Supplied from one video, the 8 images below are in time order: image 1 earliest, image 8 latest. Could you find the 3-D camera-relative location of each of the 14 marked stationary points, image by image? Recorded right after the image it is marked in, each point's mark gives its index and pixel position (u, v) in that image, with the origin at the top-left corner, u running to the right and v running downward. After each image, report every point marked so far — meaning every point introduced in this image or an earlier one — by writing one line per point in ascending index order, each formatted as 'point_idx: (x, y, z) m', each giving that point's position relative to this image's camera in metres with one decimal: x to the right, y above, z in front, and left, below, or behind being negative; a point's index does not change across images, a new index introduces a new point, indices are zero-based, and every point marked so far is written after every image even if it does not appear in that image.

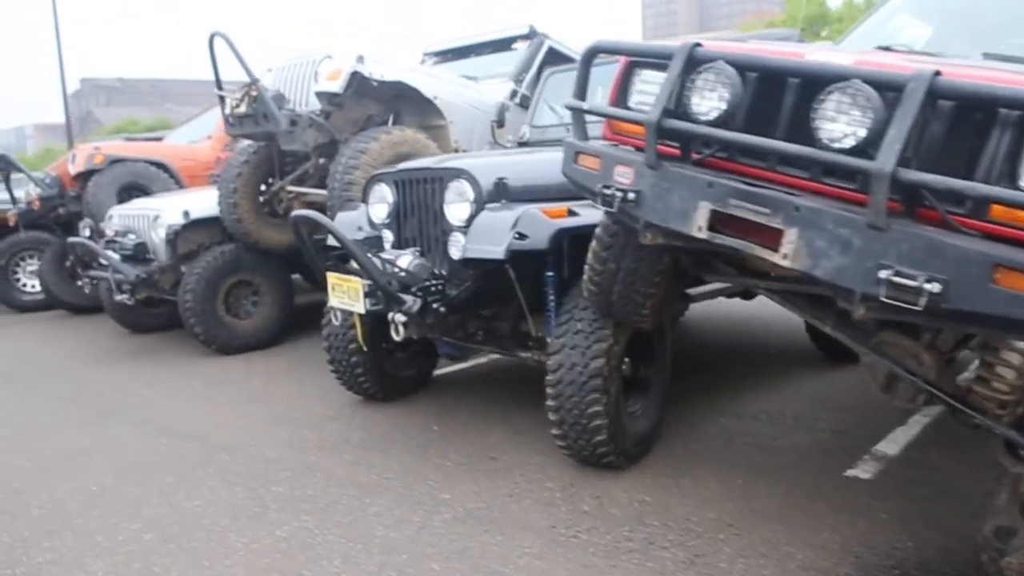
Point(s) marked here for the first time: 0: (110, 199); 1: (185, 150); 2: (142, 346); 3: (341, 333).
0: (-4.0, +0.9, +8.6) m
1: (-3.6, +1.5, +9.4) m
2: (-3.4, -0.5, +7.9) m
3: (-1.1, -0.3, +5.4) m
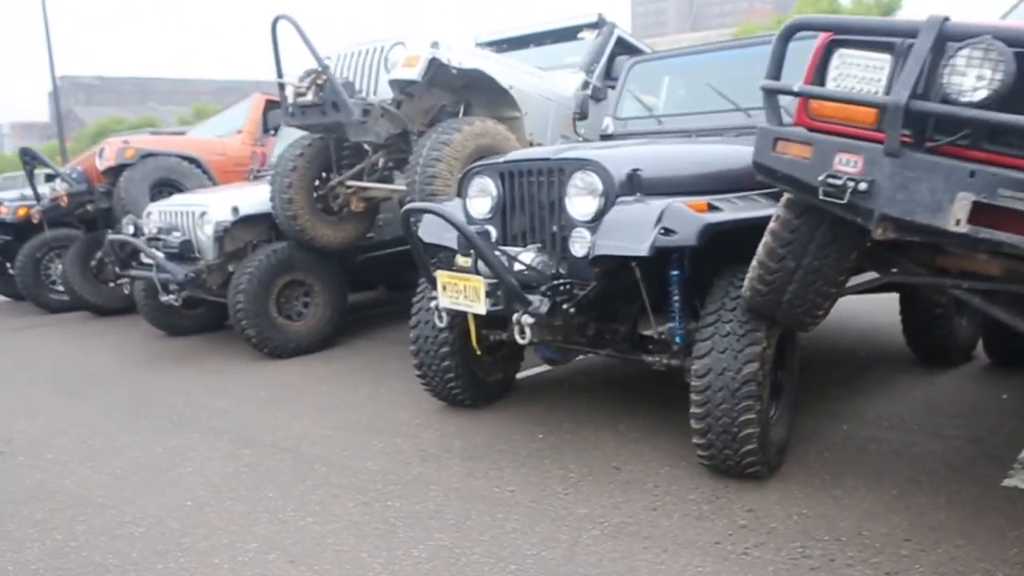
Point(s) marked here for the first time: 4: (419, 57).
0: (-3.5, +0.9, +8.2) m
1: (-3.1, +1.5, +9.0) m
2: (-2.9, -0.6, +7.5) m
3: (-0.5, -0.3, +5.1) m
4: (-0.6, +1.5, +5.7) m
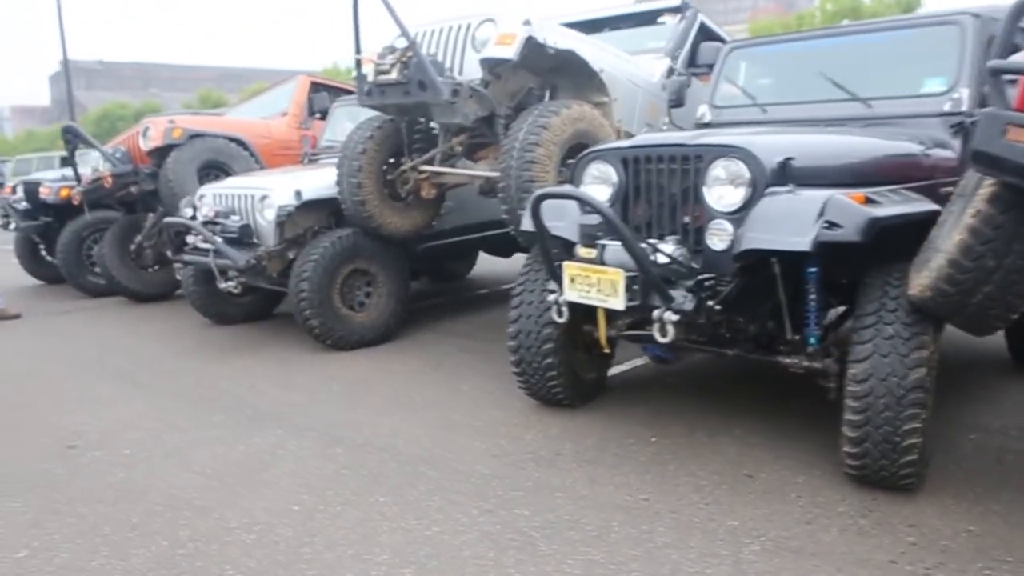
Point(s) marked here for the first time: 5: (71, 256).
0: (-2.9, +1.0, +7.8) m
1: (-2.5, +1.6, +8.6) m
2: (-2.3, -0.4, +7.2) m
3: (+0.1, -0.2, +4.8) m
4: (0.0, +1.6, +5.4) m
5: (-4.5, +0.4, +8.8) m
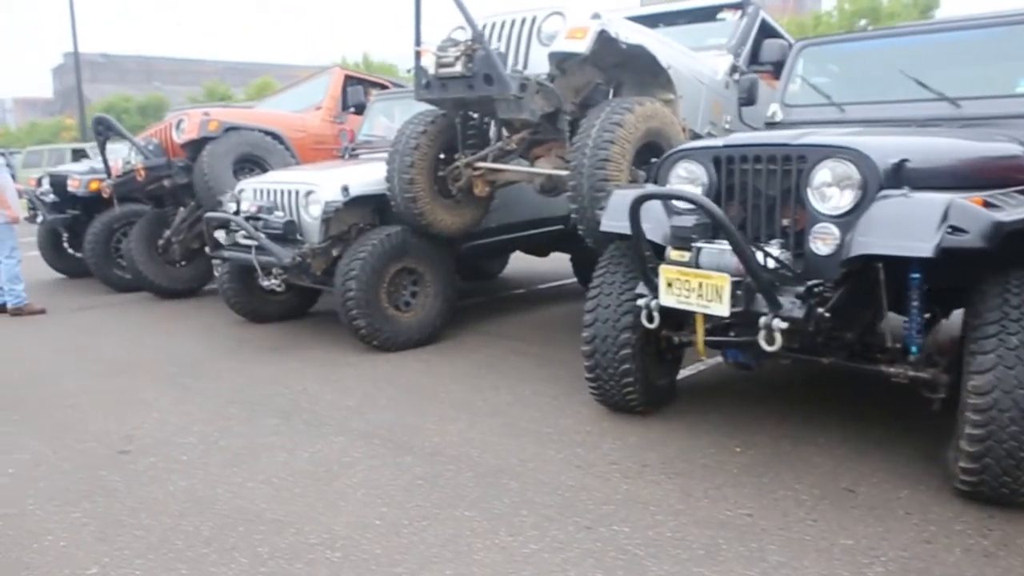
0: (-2.5, +1.1, +7.6) m
1: (-2.1, +1.7, +8.4) m
2: (-1.9, -0.4, +7.0) m
3: (+0.5, -0.3, +4.6) m
4: (+0.5, +1.6, +5.2) m
5: (-4.1, +0.4, +8.6) m
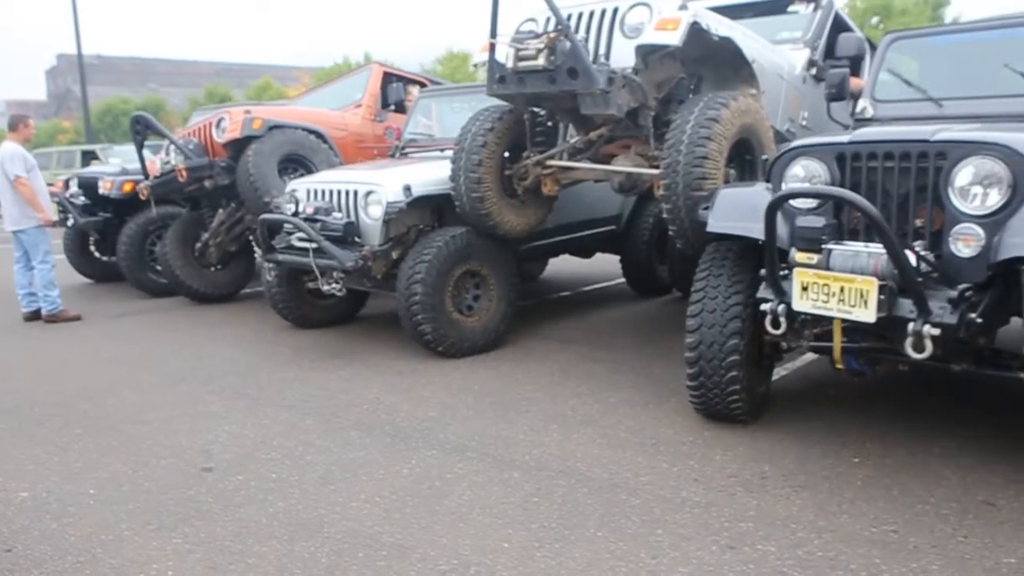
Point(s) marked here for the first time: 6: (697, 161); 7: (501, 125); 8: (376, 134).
0: (-2.1, +1.0, +7.3) m
1: (-1.7, +1.6, +8.2) m
2: (-1.4, -0.5, +6.7) m
3: (+1.1, -0.3, +4.4) m
4: (+1.0, +1.6, +5.0) m
5: (-3.7, +0.4, +8.3) m
6: (+1.0, +0.7, +4.8) m
7: (-0.1, +1.1, +6.0) m
8: (-1.4, +1.5, +8.4) m
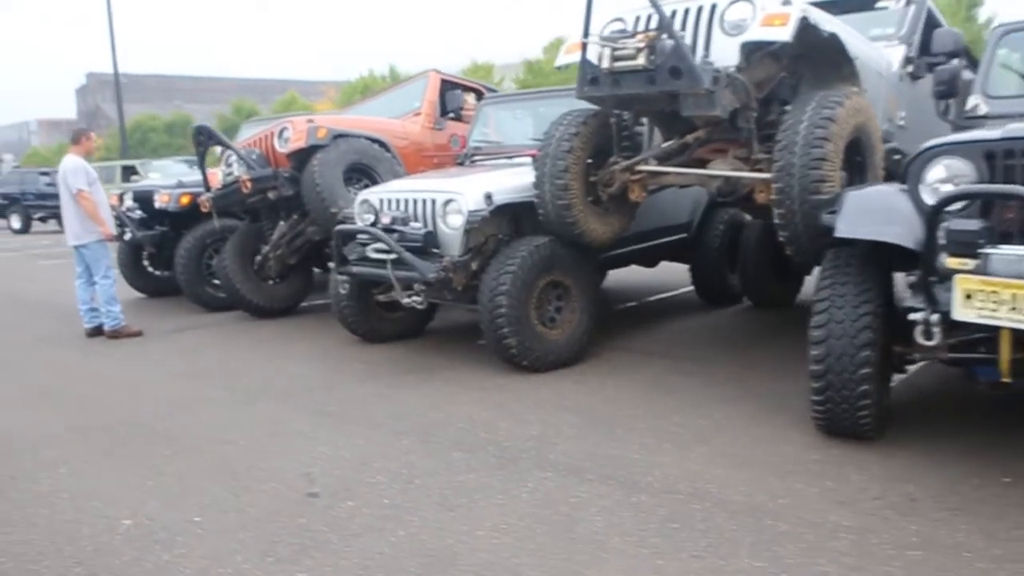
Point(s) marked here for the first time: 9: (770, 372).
0: (-1.5, +0.9, +7.1) m
1: (-1.1, +1.5, +8.0) m
2: (-0.8, -0.6, +6.5) m
3: (+1.6, -0.3, +4.2) m
4: (+1.5, +1.5, +4.8) m
5: (-3.0, +0.2, +8.1) m
6: (+1.6, +0.7, +4.5) m
7: (+0.5, +1.1, +5.8) m
8: (-0.7, +1.4, +8.3) m
9: (+1.8, -0.6, +5.9) m
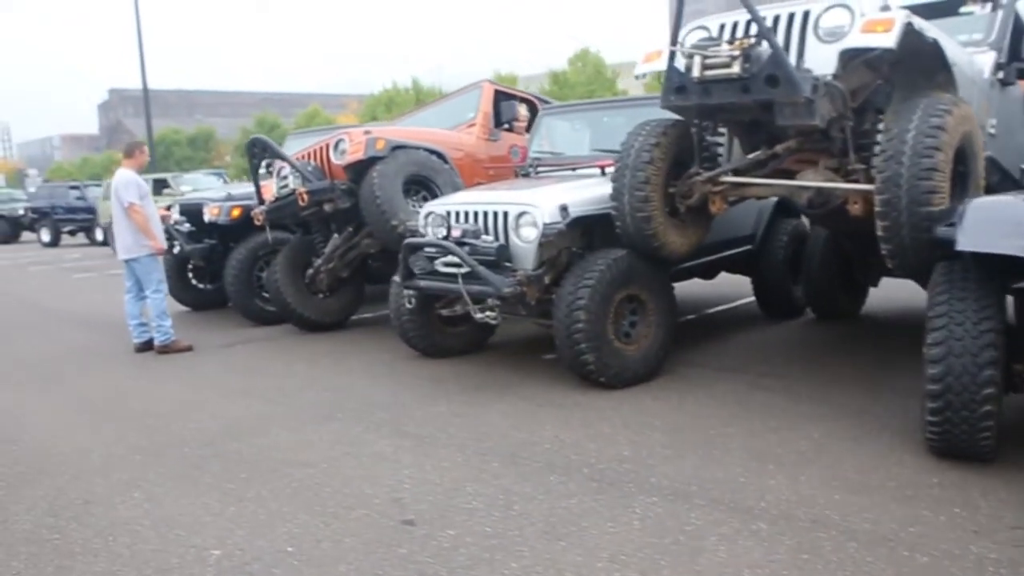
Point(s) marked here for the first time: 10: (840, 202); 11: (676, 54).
0: (-0.9, +0.8, +7.0) m
1: (-0.5, +1.4, +7.8) m
2: (-0.3, -0.7, +6.3) m
3: (+2.1, -0.4, +4.0) m
4: (+2.0, +1.4, +4.6) m
5: (-2.5, +0.1, +8.0) m
6: (+2.1, +0.6, +4.3) m
7: (+1.0, +1.0, +5.6) m
8: (-0.2, +1.3, +8.1) m
9: (+2.3, -0.7, +5.7) m
10: (+2.0, +0.5, +5.2) m
11: (+1.0, +1.4, +5.0) m
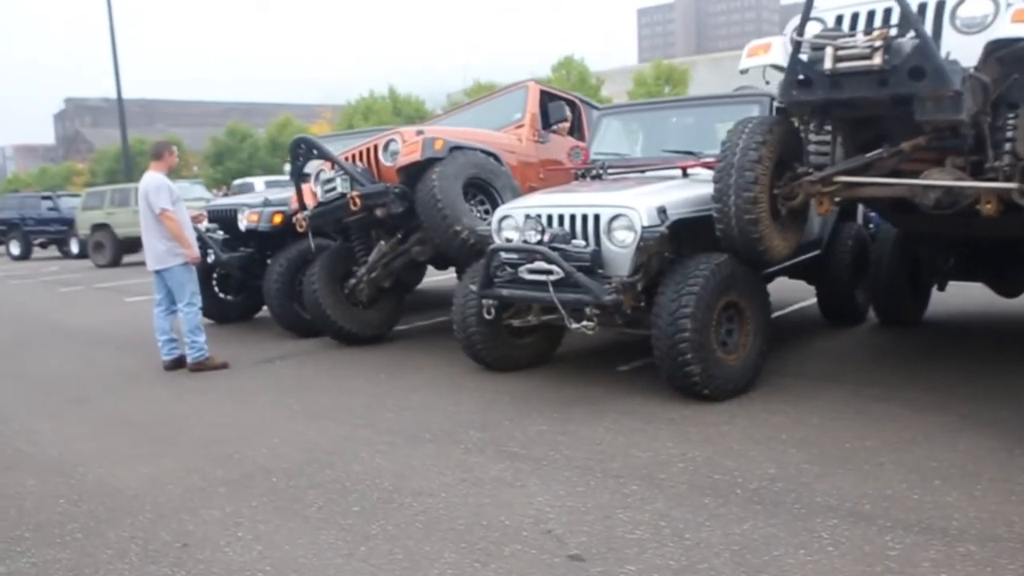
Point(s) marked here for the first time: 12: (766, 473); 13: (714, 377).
0: (-0.4, +0.7, +6.6) m
1: (-0.1, +1.3, +7.4) m
2: (+0.3, -0.7, +5.9) m
3: (+2.9, -0.4, +3.7) m
4: (+2.7, +1.4, +4.3) m
5: (-2.0, 0.0, +7.5) m
6: (+2.8, +0.6, +4.1) m
7: (+1.6, +0.9, +5.3) m
8: (+0.3, +1.2, +7.7) m
9: (+2.9, -0.7, +5.4) m
10: (+2.6, +0.5, +4.9) m
11: (+1.6, +1.3, +4.7) m
12: (+1.3, -0.9, +4.3) m
13: (+1.3, -0.6, +5.3) m
